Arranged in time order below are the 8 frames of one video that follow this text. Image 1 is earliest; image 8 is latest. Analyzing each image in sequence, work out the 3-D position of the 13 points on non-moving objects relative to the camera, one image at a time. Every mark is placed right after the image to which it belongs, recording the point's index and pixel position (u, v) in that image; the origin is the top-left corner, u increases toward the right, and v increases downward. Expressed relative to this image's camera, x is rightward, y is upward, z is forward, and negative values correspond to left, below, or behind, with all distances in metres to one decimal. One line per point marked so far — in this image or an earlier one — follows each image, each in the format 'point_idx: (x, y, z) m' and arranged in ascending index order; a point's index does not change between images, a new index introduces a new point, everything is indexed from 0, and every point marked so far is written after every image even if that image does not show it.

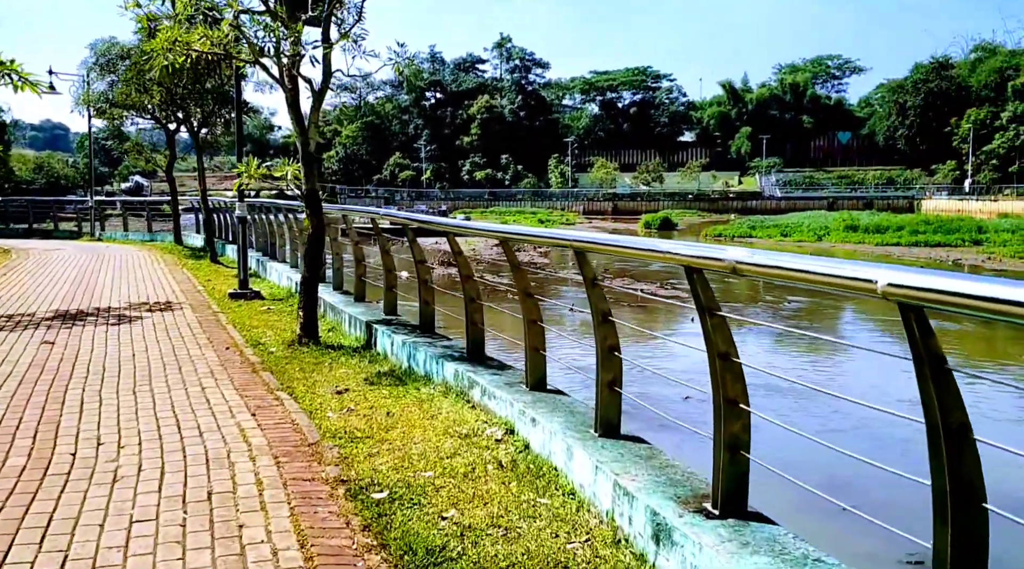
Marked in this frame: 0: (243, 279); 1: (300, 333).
0: (-2.4, 0.0, +9.0) m
1: (-1.3, -0.3, +6.2) m
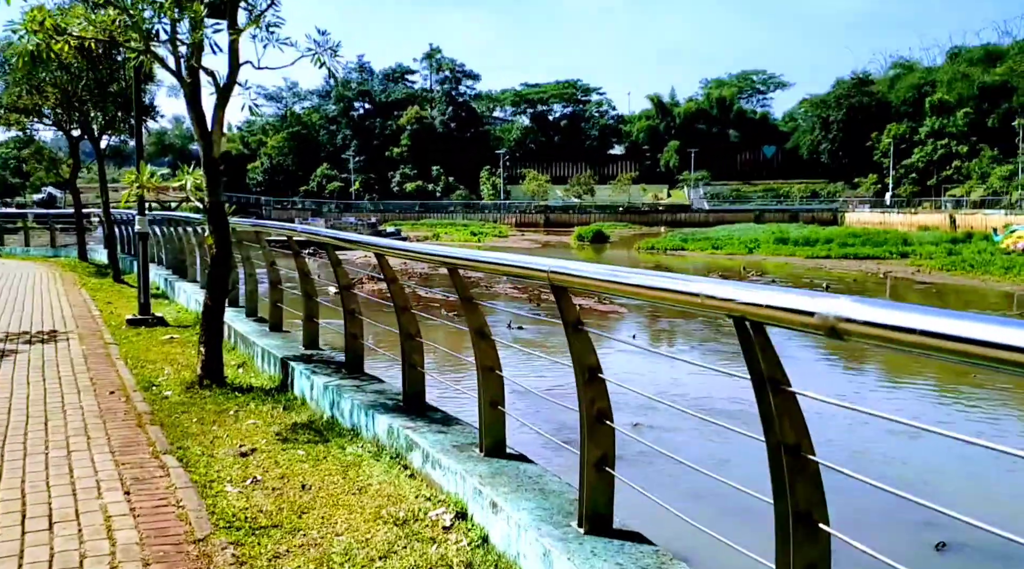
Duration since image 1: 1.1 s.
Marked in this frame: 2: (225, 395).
0: (-2.9, -0.2, +8.0) m
1: (-1.6, -0.5, +5.2) m
2: (-1.4, -0.6, +5.0) m
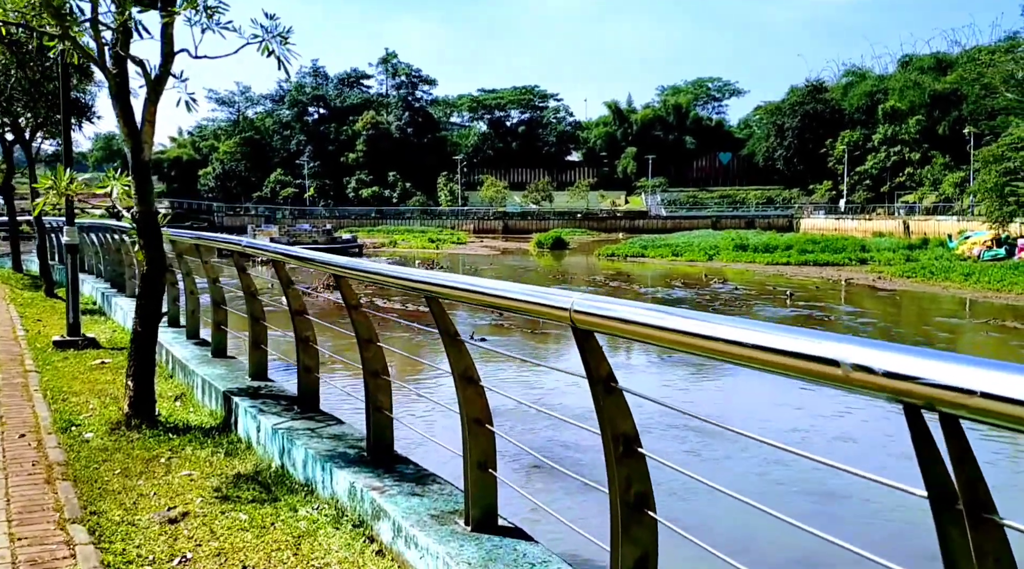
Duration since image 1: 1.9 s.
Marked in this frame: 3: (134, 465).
0: (-3.1, -0.3, +7.2) m
1: (-1.7, -0.6, +4.5) m
2: (-1.5, -0.7, +4.3) m
3: (-1.5, -0.7, +4.0) m
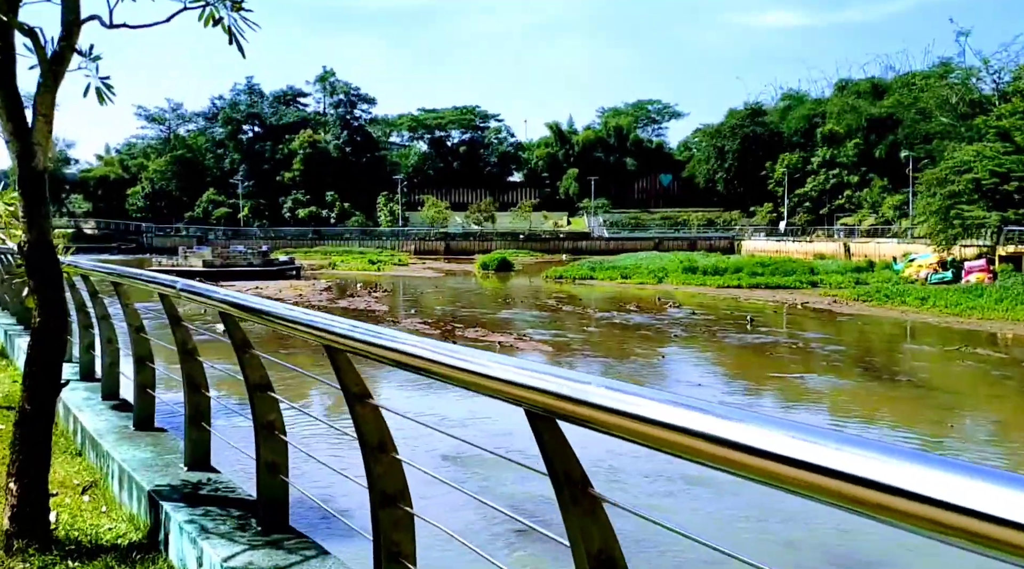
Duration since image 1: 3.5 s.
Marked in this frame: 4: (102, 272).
0: (-3.1, -0.5, +5.8) m
1: (-1.6, -0.7, +3.1) m
2: (-1.4, -0.8, +3.0) m
3: (-1.3, -0.9, +2.6) m
4: (-1.8, 0.0, +4.5) m
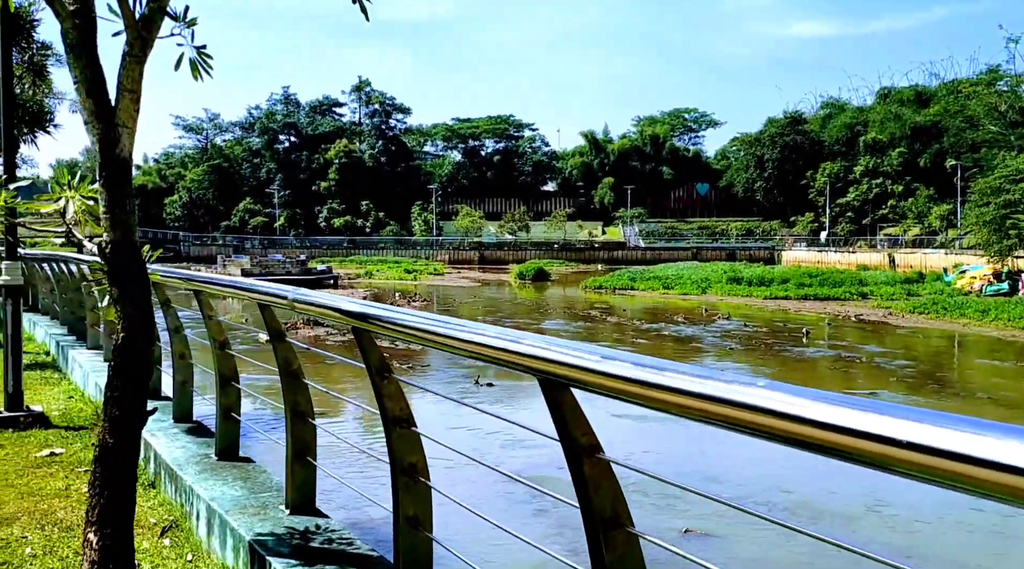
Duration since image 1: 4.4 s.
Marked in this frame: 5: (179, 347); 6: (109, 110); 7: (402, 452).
0: (-2.6, -0.6, +5.3) m
1: (-1.1, -0.8, +2.6) m
2: (-0.9, -0.9, +2.4) m
3: (-0.8, -0.9, +2.1) m
4: (-1.3, 0.0, +3.9) m
5: (-1.4, -0.3, +4.3) m
6: (-1.1, +0.5, +2.7) m
7: (-0.2, -0.4, +2.3) m
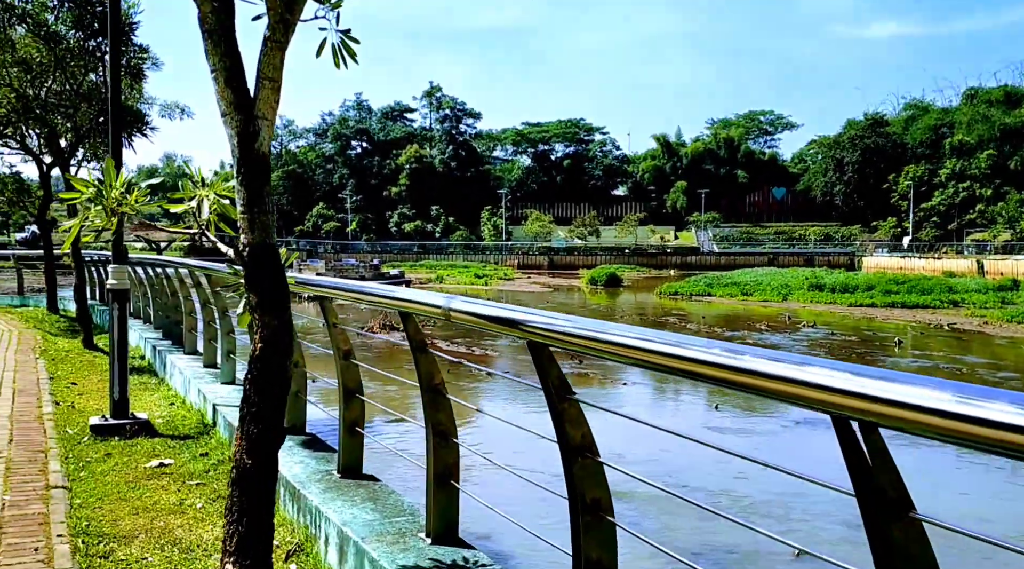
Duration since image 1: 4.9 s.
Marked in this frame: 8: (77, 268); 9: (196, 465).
0: (-2.0, -0.6, +5.1) m
1: (-0.7, -0.8, +2.4) m
2: (-0.5, -0.9, +2.2) m
3: (-0.5, -0.9, +1.8) m
4: (-0.8, 0.0, +3.7) m
5: (-0.9, -0.3, +4.0) m
6: (-0.7, +0.5, +2.5) m
7: (+0.2, -0.4, +2.0) m
8: (-4.3, +0.2, +10.2) m
9: (-1.4, -0.8, +4.5) m
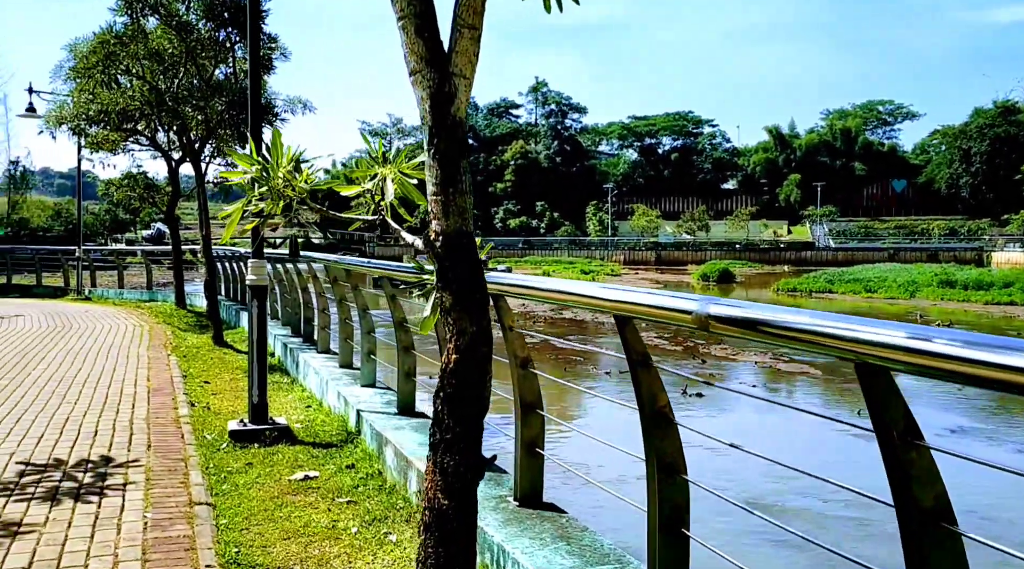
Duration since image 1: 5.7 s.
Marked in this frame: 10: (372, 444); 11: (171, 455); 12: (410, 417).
0: (-1.2, -0.6, +4.8) m
1: (-0.2, -0.8, +1.9) m
2: (0.0, -0.9, +1.7) m
3: (0.0, -0.9, +1.4) m
4: (-0.2, 0.0, +3.3) m
5: (-0.2, -0.3, +3.6) m
6: (-0.1, +0.5, +2.0) m
7: (+0.6, -0.4, +1.5) m
8: (-3.0, +0.2, +10.1) m
9: (-0.7, -0.8, +4.1) m
10: (-0.6, -0.7, +4.4) m
11: (-1.5, -0.8, +4.4) m
12: (-0.5, -0.6, +4.6) m
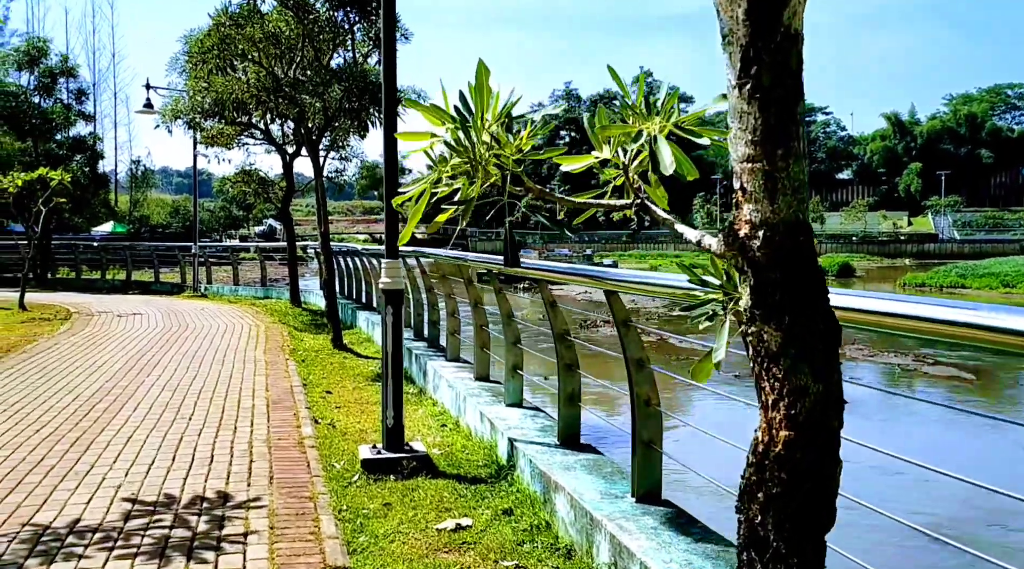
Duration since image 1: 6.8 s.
0: (-0.5, -0.6, +4.1) m
1: (+0.3, -0.8, +1.1) m
2: (+0.4, -0.9, +0.9) m
3: (+0.4, -0.9, +0.5) m
4: (+0.4, 0.0, +2.4) m
5: (+0.4, -0.3, +2.8) m
6: (+0.3, +0.4, +1.2) m
7: (+1.0, -0.4, +0.6) m
8: (-1.8, +0.2, +9.5) m
9: (0.0, -0.8, +3.4) m
10: (+0.1, -0.7, +3.6) m
11: (-0.8, -0.8, +3.8) m
12: (+0.2, -0.6, +3.8) m
